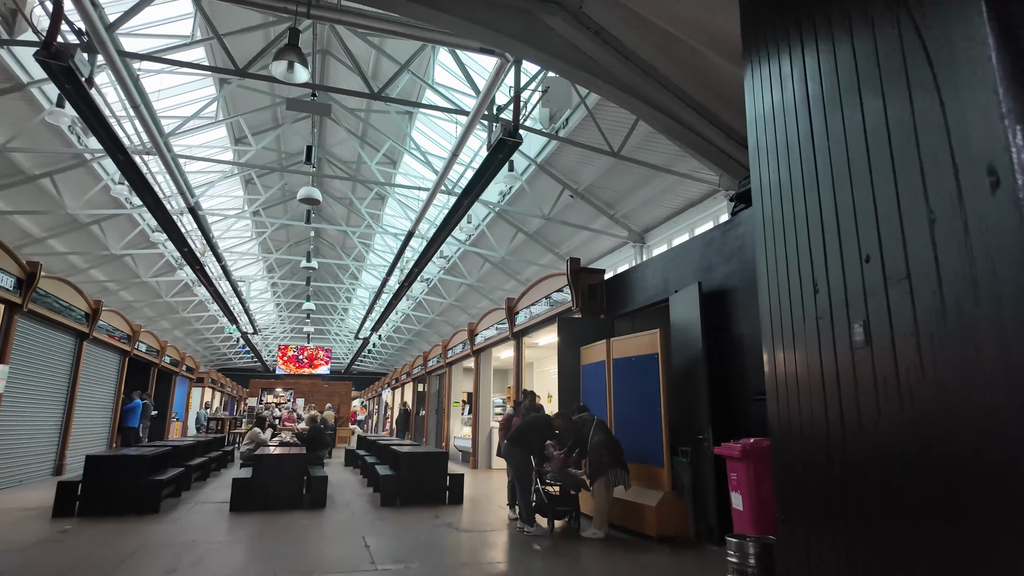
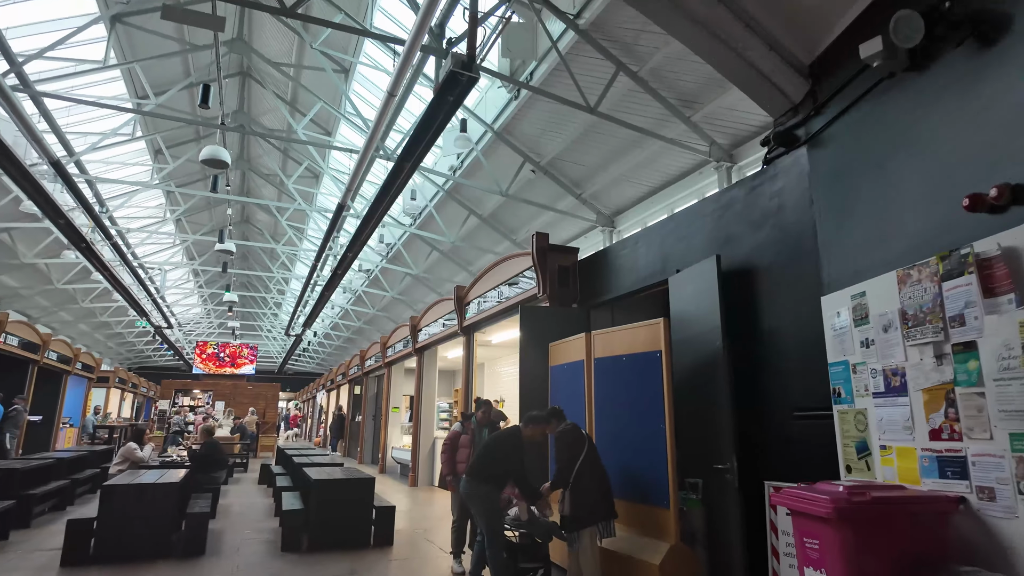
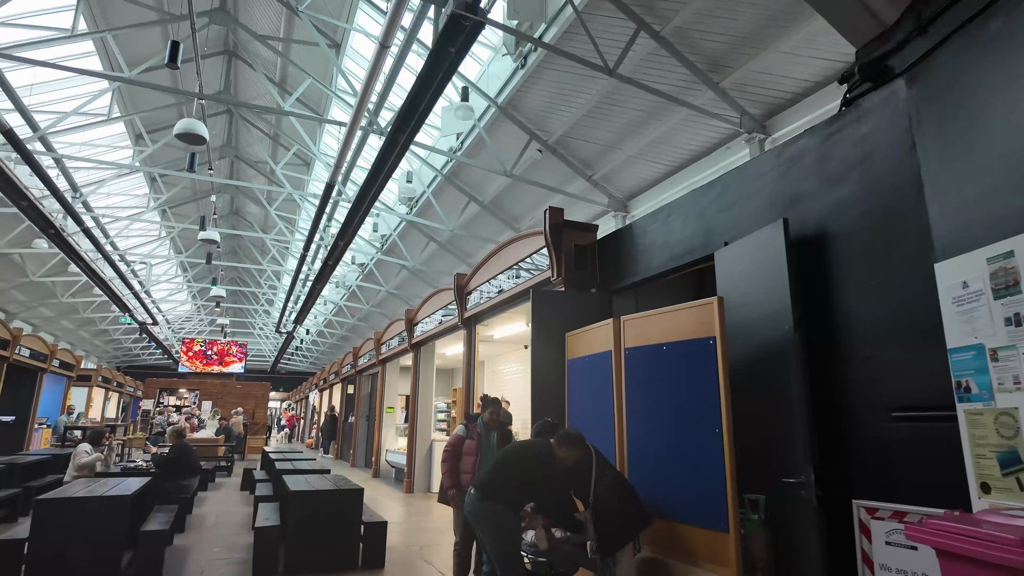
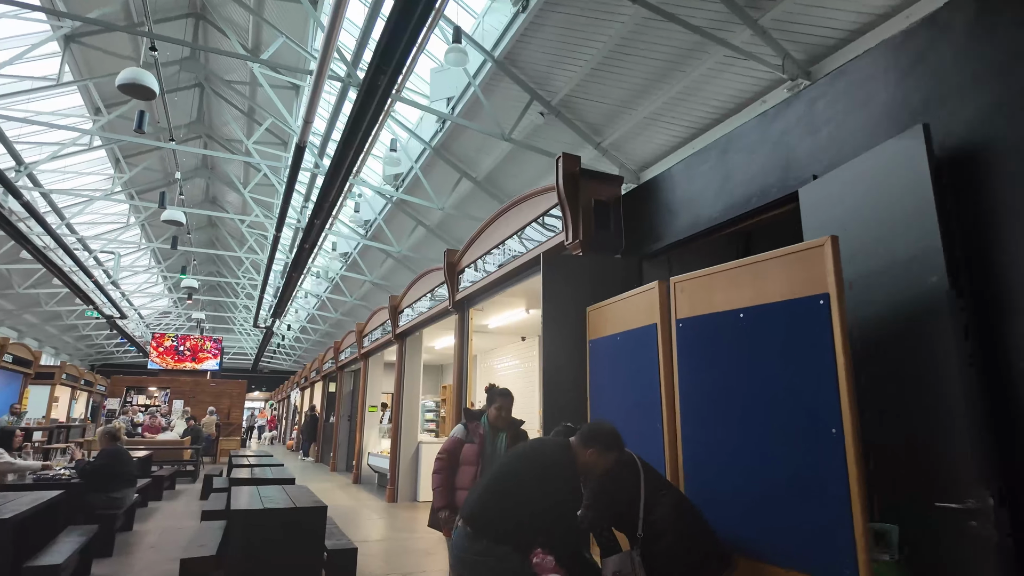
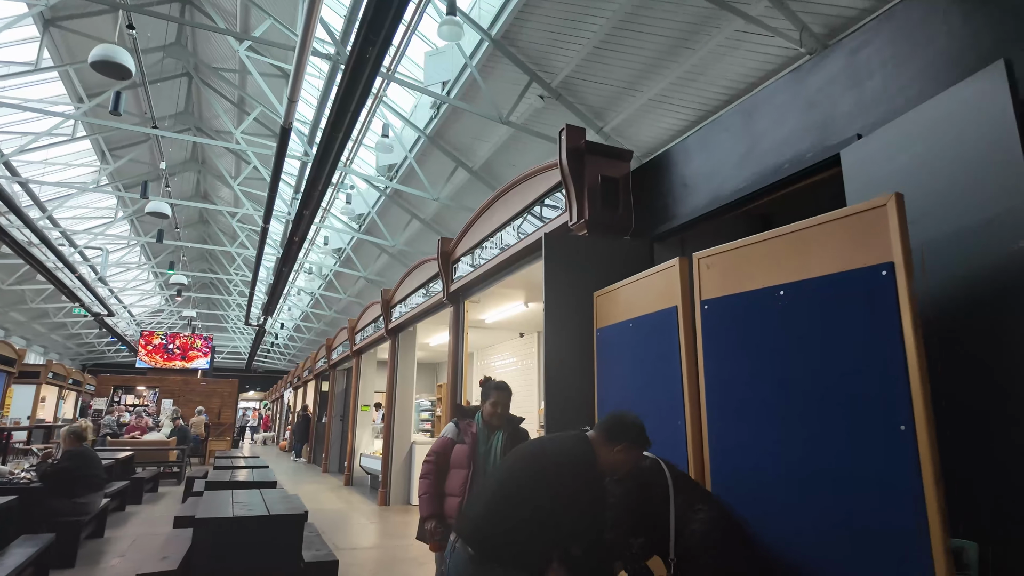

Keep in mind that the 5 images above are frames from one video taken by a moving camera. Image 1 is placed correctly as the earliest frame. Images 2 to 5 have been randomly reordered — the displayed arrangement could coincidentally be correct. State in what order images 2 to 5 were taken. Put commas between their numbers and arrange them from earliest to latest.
2, 3, 4, 5
